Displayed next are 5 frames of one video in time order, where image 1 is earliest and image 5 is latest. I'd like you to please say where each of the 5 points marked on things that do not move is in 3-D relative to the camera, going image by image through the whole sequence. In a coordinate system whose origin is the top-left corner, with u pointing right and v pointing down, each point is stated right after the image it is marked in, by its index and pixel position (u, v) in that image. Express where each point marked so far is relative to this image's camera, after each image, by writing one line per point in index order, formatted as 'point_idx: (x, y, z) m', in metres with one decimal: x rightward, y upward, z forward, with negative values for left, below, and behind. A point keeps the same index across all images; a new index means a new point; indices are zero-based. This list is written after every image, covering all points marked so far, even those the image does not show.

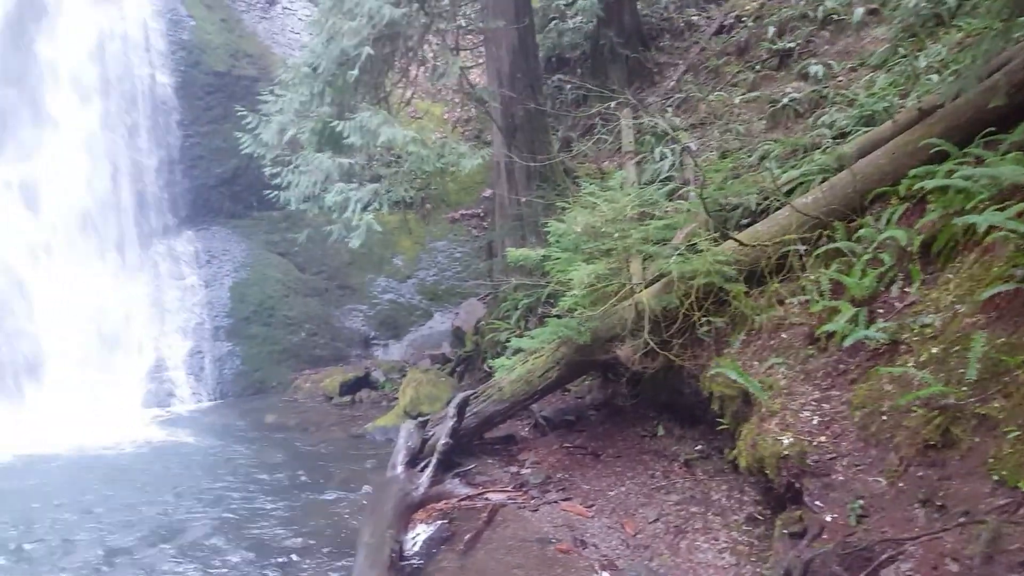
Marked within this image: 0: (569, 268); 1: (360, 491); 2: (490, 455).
0: (+0.5, +0.2, +6.6) m
1: (-1.7, -2.1, +7.0) m
2: (-0.3, -2.0, +7.5) m
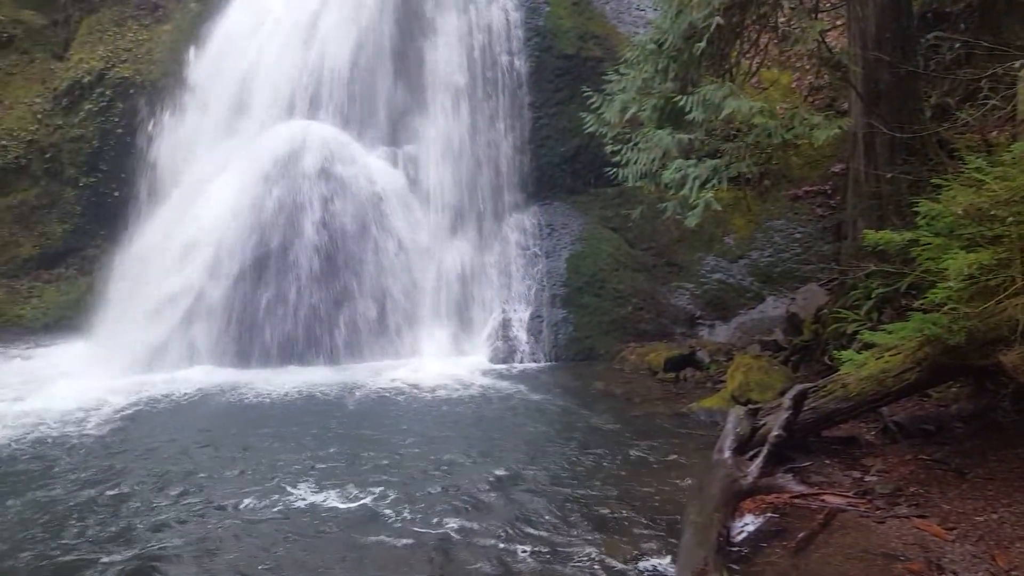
0: (+4.0, +0.3, +5.8) m
1: (+1.9, -1.9, +6.9) m
2: (+3.4, -1.8, +7.0) m
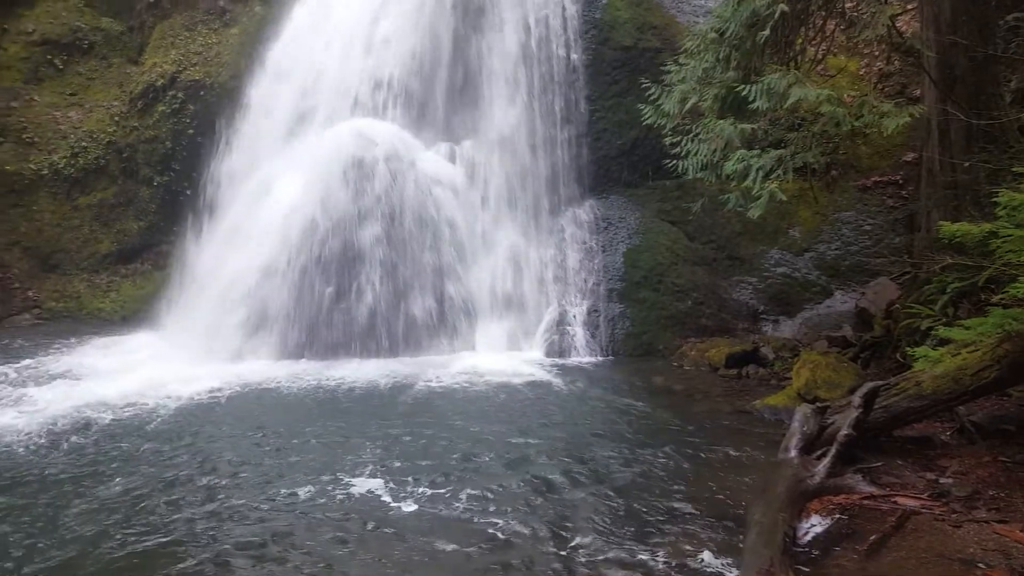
0: (+4.6, +0.4, +5.5) m
1: (+2.5, -1.8, +6.7) m
2: (+4.1, -1.7, +6.7) m
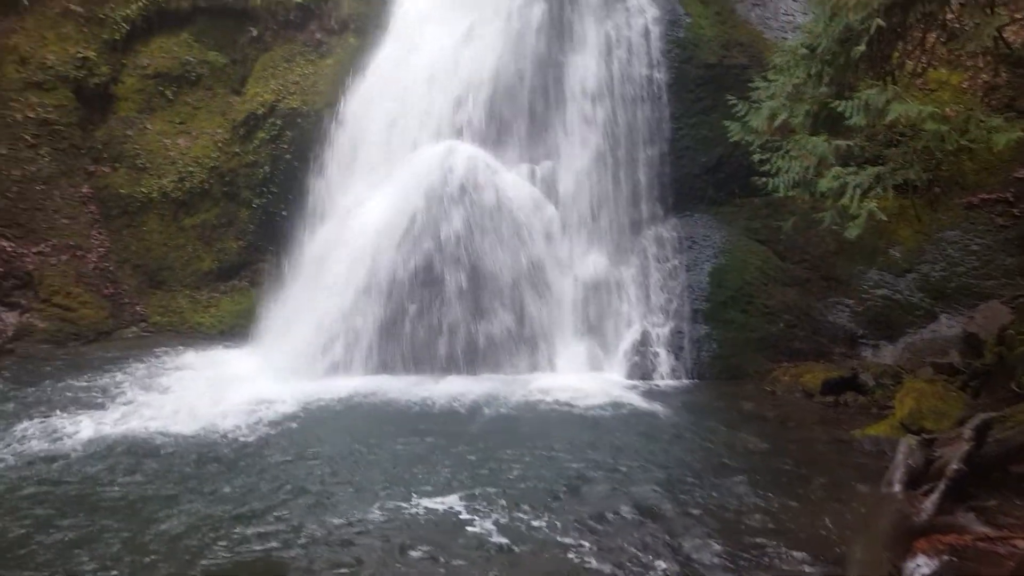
0: (+5.3, +0.2, +5.0) m
1: (+3.4, -2.0, +6.4) m
2: (+4.9, -2.0, +6.2) m
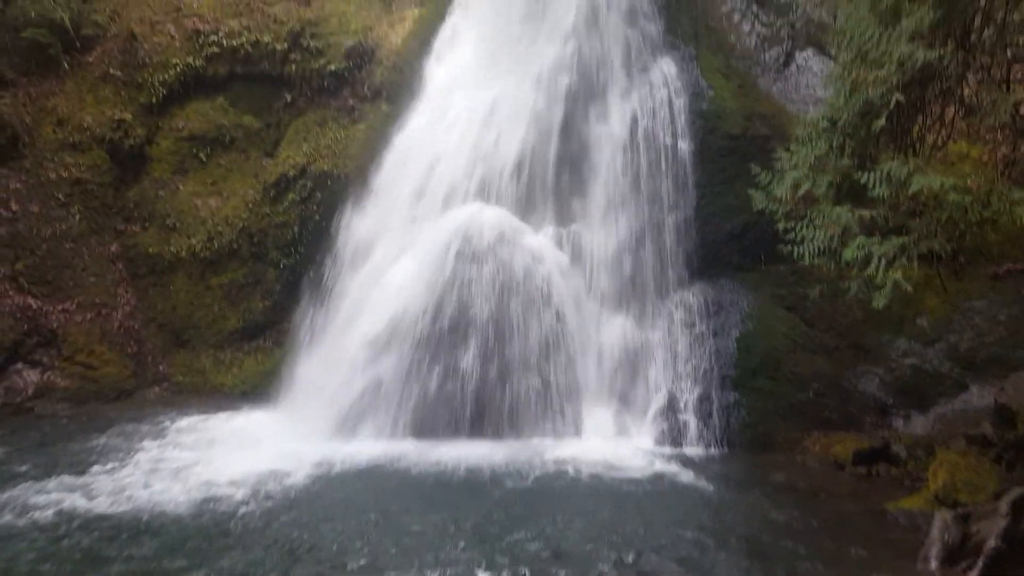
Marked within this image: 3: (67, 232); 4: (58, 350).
0: (+5.6, -0.4, +5.0) m
1: (+3.7, -2.7, +6.2) m
2: (+5.2, -2.7, +6.0) m
3: (-9.3, +1.2, +13.3) m
4: (-8.7, -1.1, +12.3) m
